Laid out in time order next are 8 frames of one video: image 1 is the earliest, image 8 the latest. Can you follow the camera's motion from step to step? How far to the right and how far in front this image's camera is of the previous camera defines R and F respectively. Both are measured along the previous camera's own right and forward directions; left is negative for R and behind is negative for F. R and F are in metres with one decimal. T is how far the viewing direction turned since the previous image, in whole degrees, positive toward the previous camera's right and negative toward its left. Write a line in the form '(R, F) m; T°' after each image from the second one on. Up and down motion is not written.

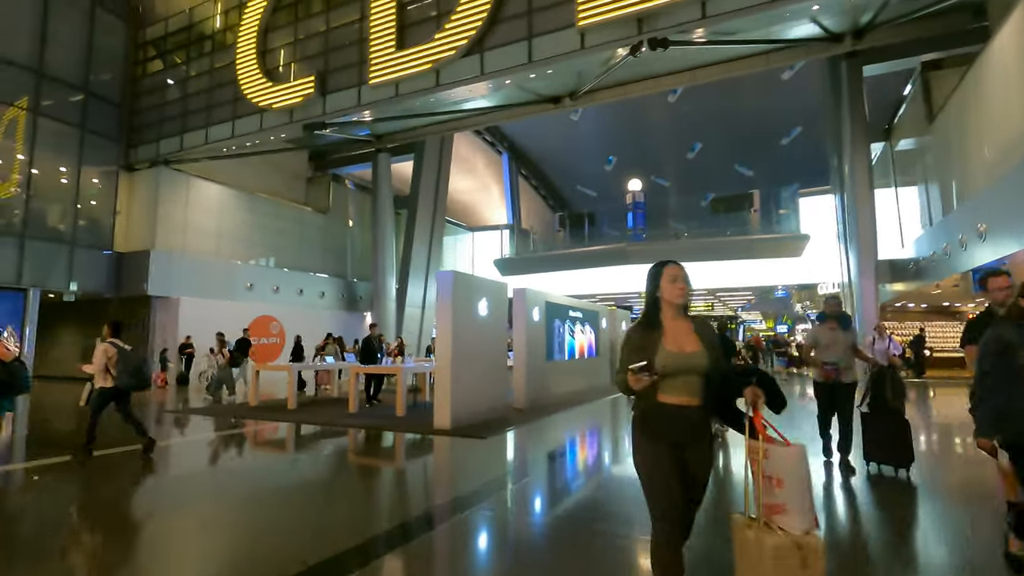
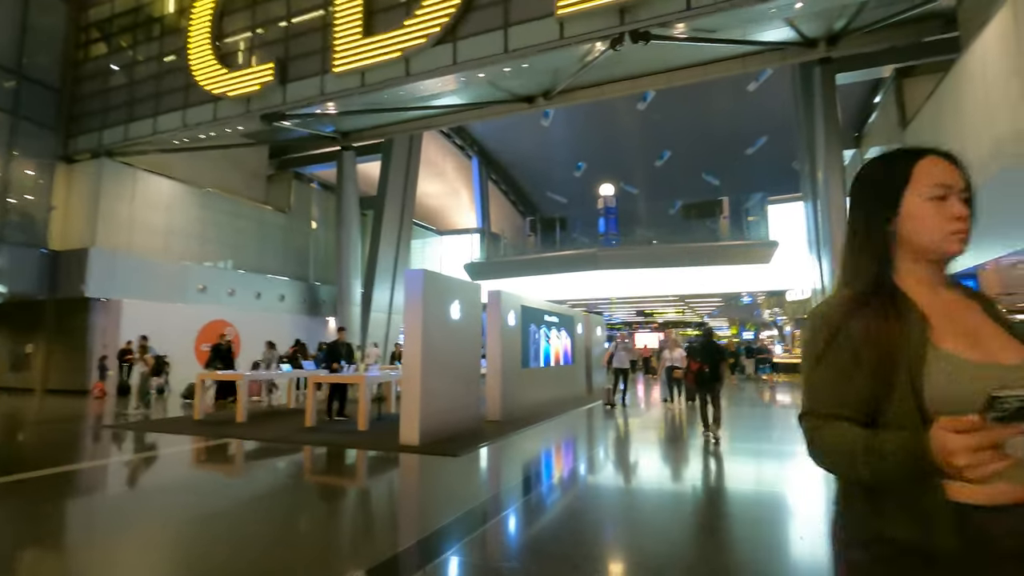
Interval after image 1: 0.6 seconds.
(-0.1, +0.6) m; +3°
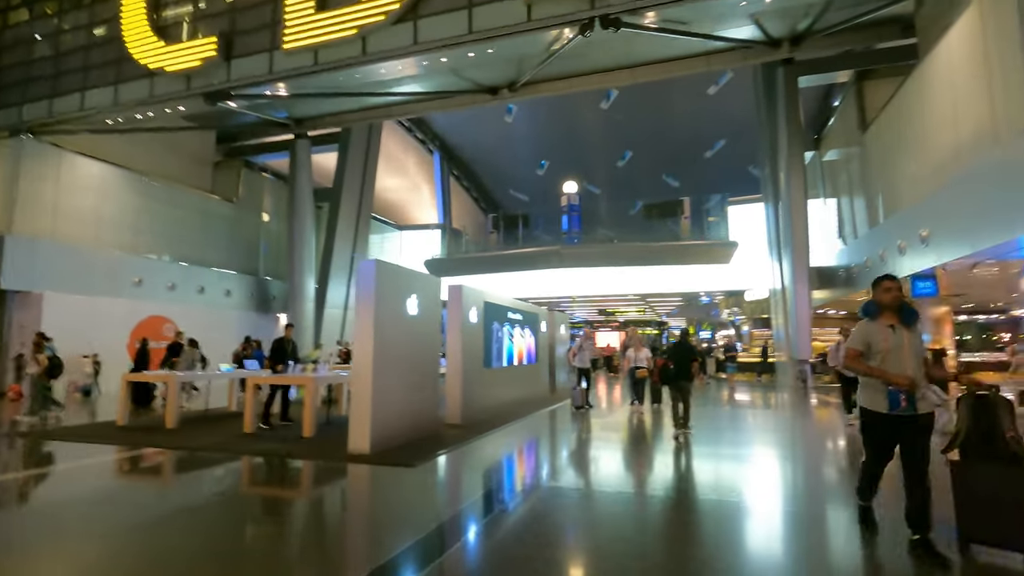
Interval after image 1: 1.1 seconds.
(0.0, +0.5) m; +4°
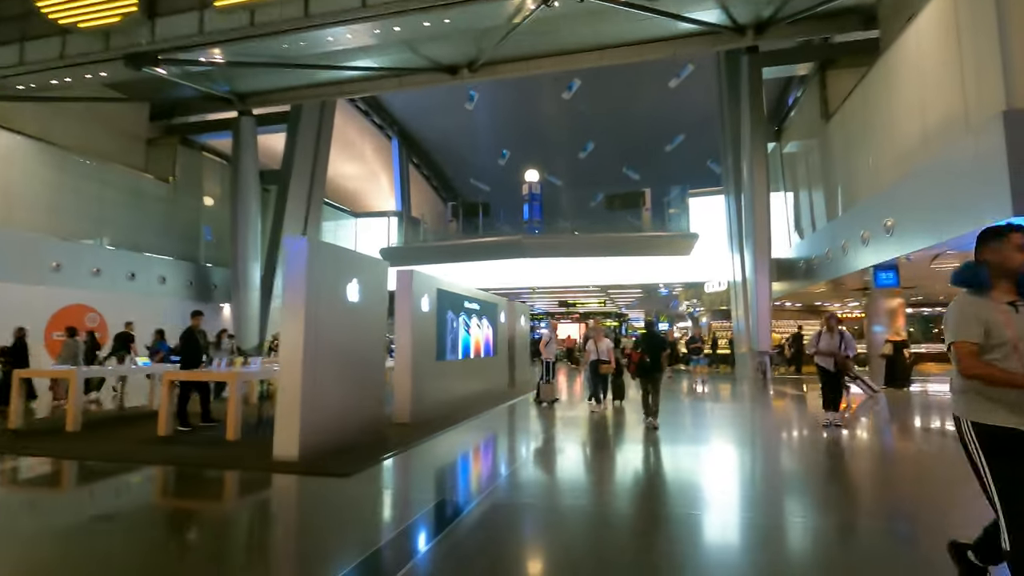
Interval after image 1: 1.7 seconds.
(+0.1, +0.6) m; +4°
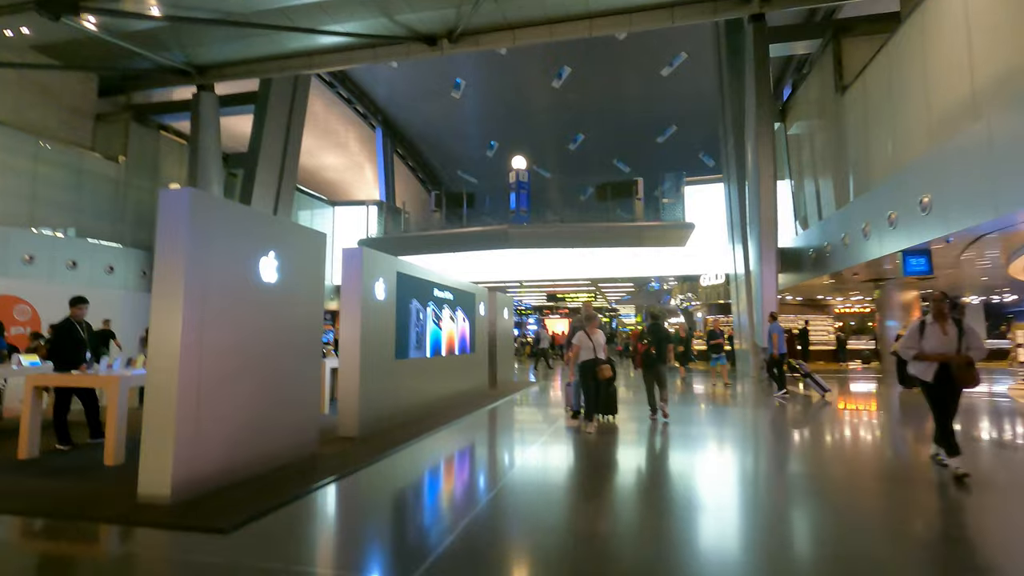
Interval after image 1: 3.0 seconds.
(+0.2, +1.3) m; +1°
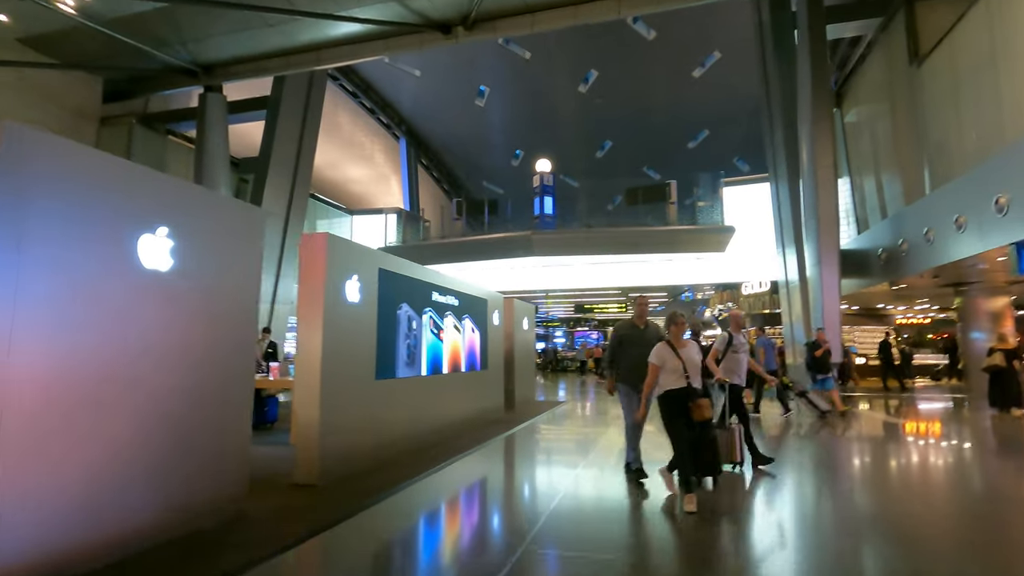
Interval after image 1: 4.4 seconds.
(+0.1, +1.4) m; -3°
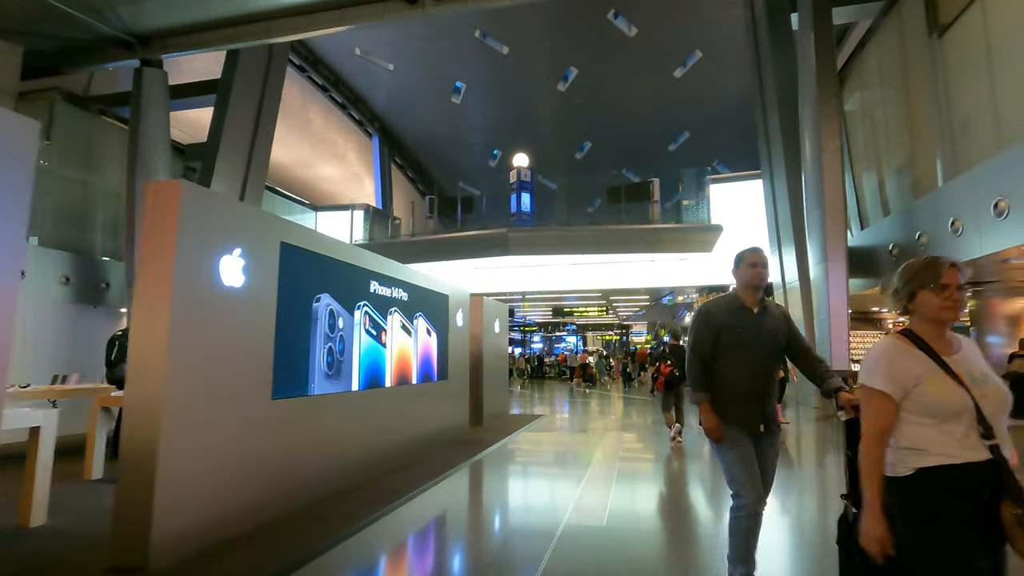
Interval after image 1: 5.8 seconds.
(+0.1, +1.4) m; +2°
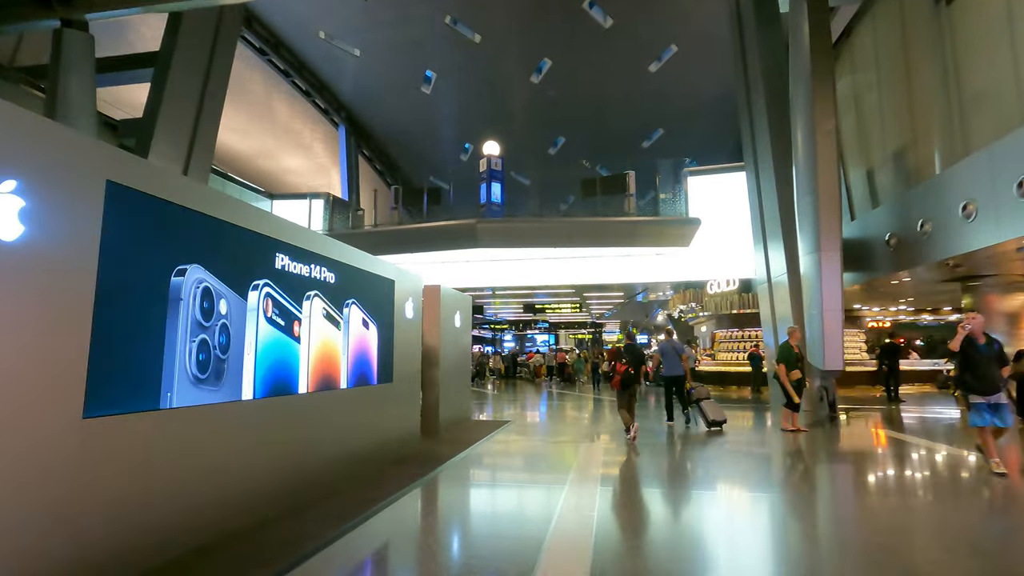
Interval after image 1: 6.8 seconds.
(+0.1, +1.1) m; +3°
